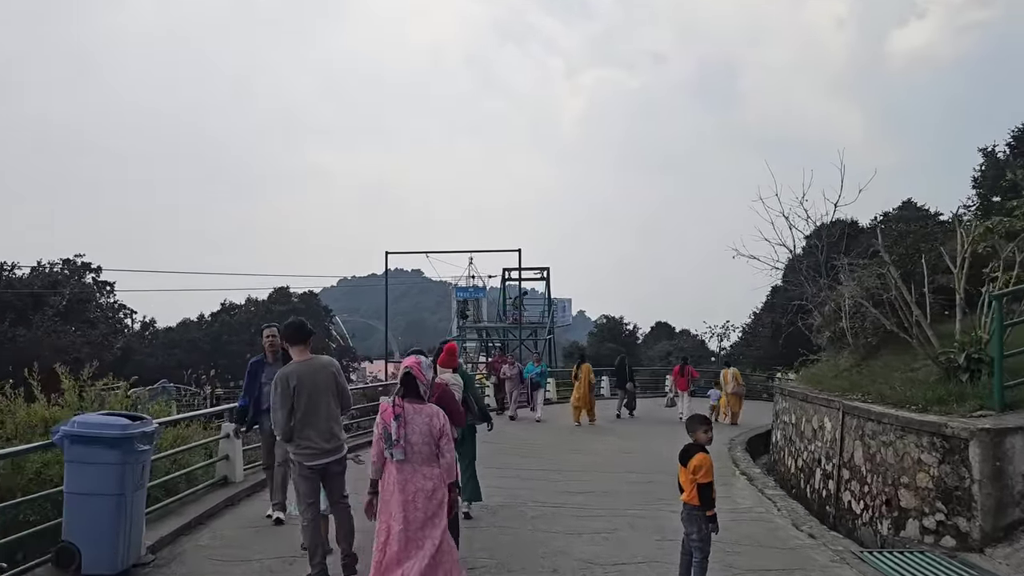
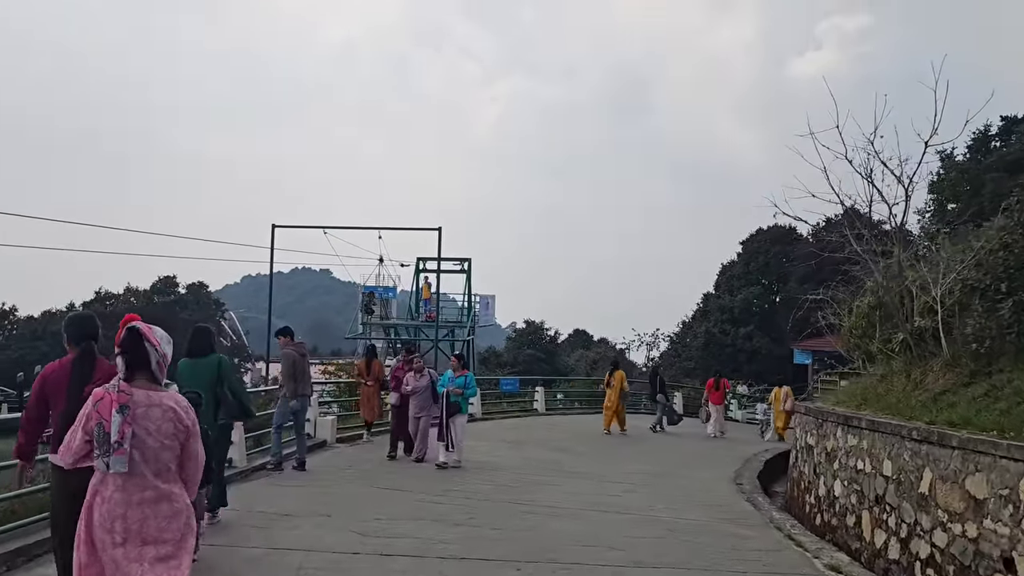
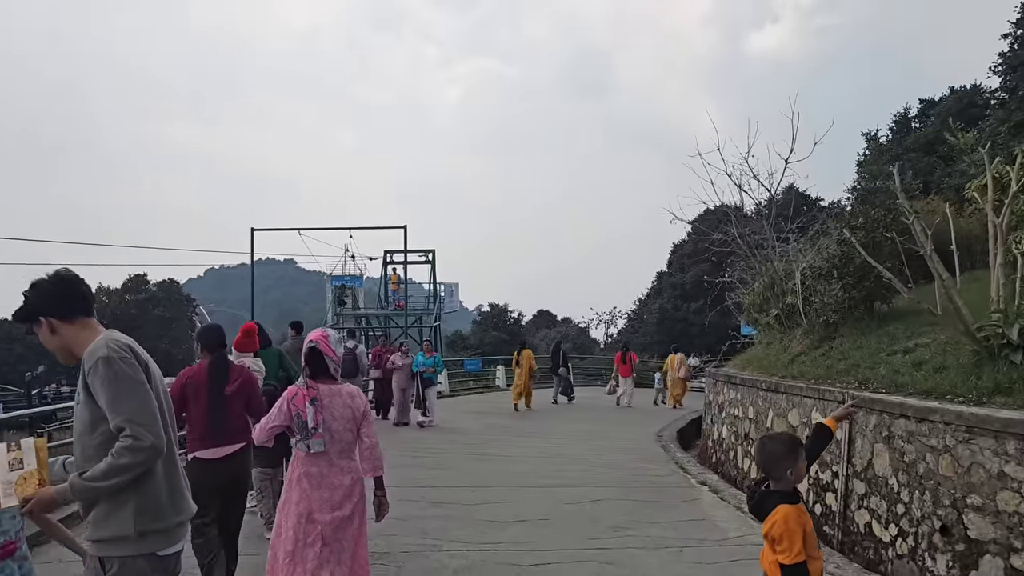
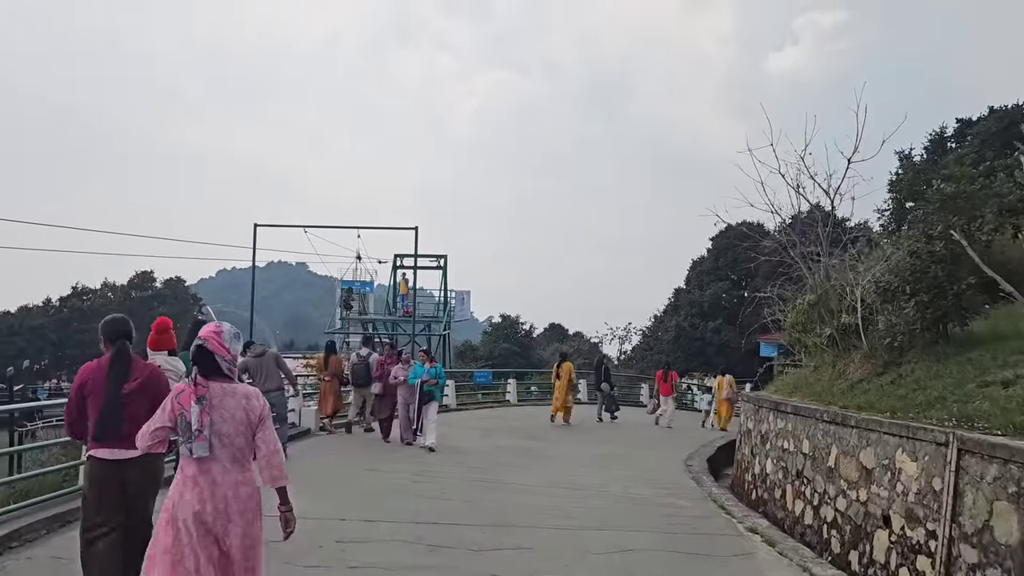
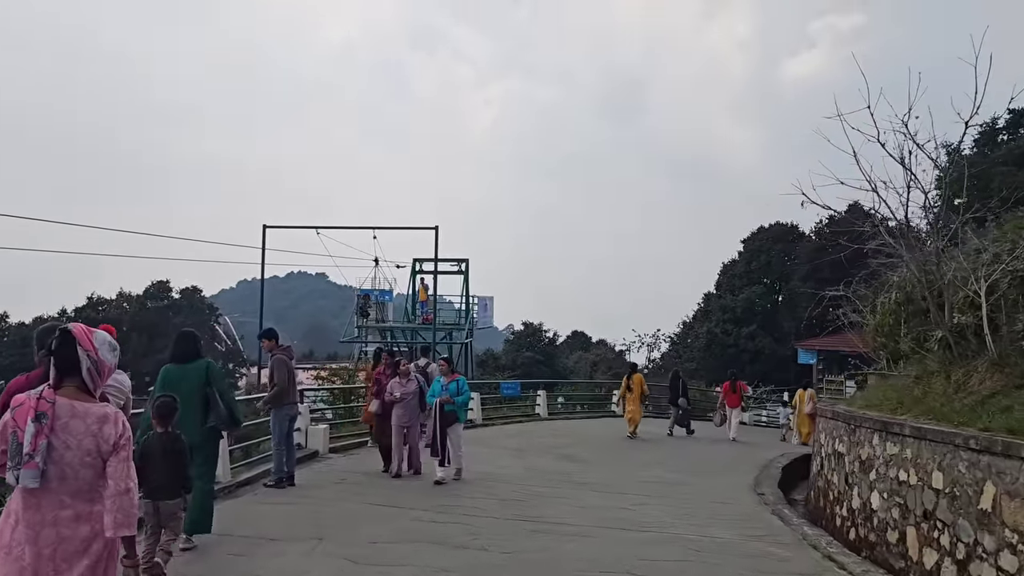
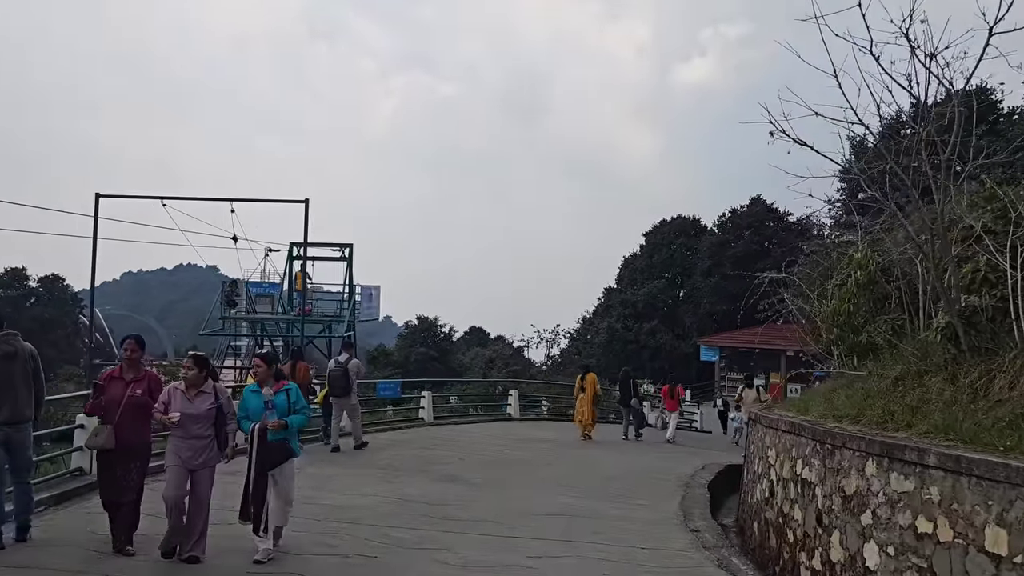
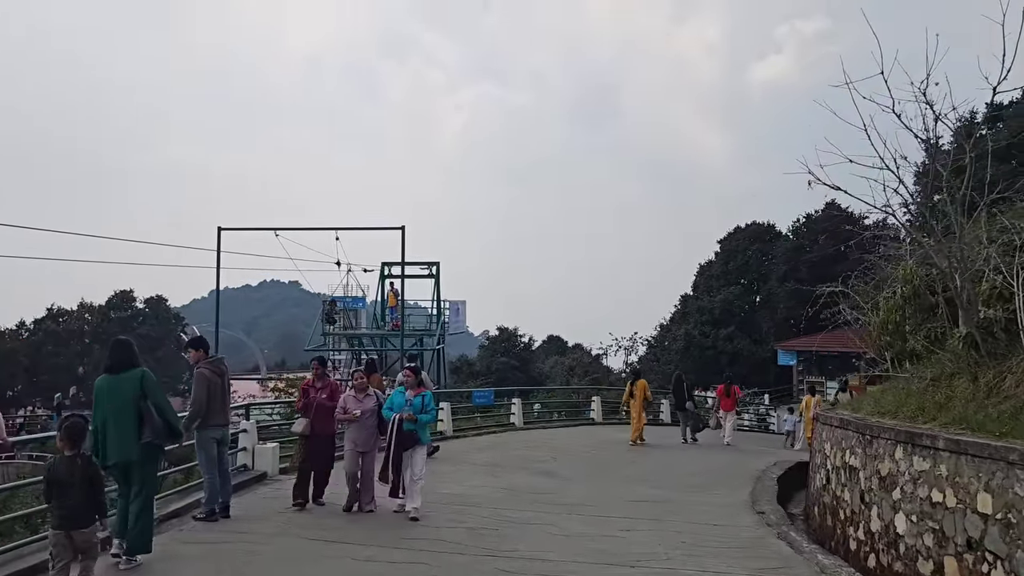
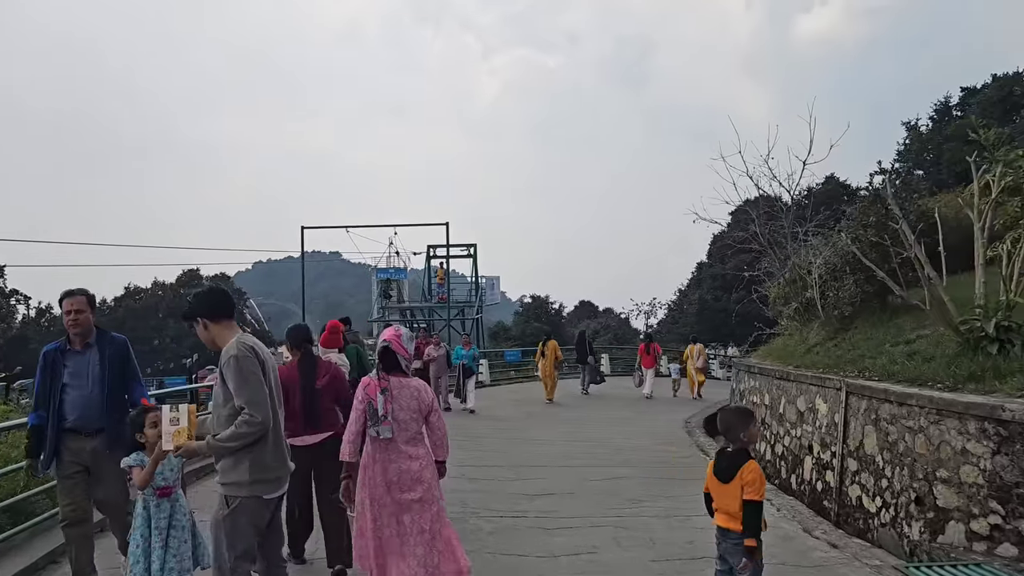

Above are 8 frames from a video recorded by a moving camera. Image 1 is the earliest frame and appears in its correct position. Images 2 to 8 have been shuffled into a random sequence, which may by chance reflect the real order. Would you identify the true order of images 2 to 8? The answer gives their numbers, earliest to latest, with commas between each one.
8, 3, 4, 2, 5, 7, 6
